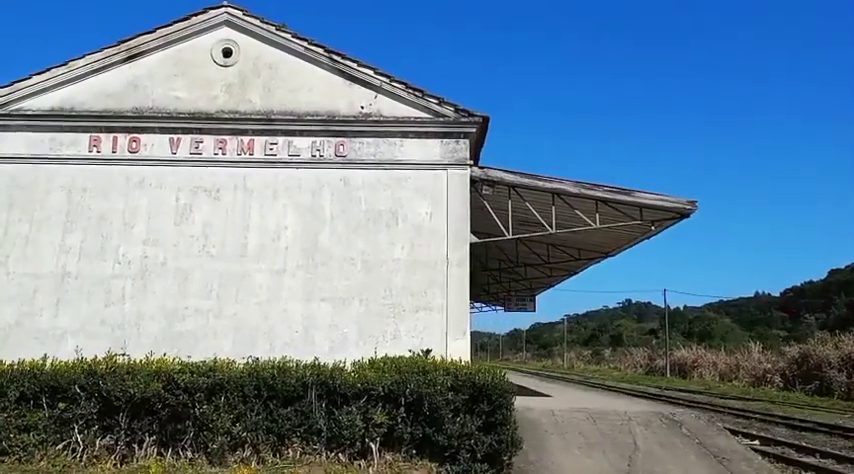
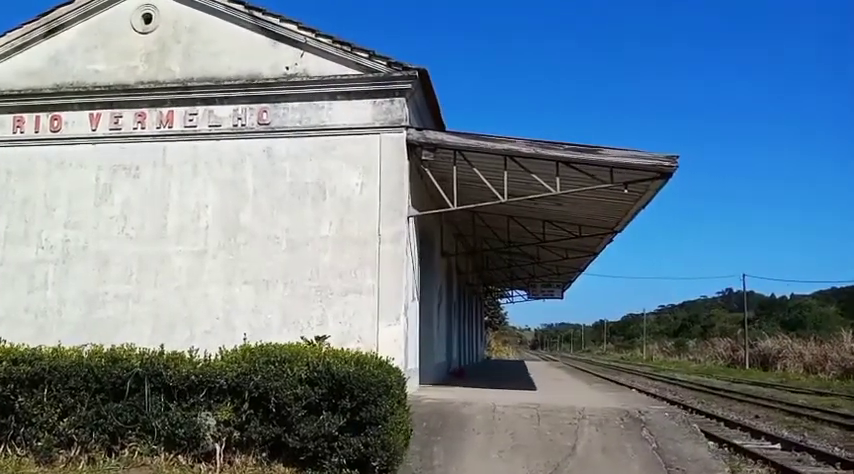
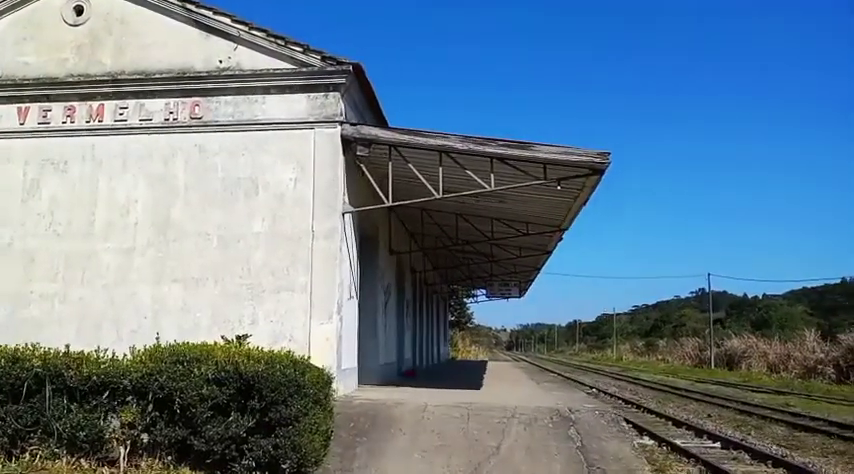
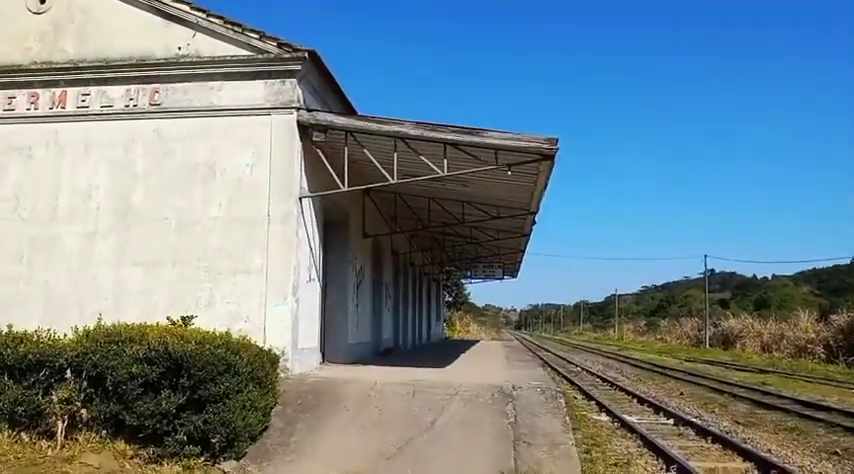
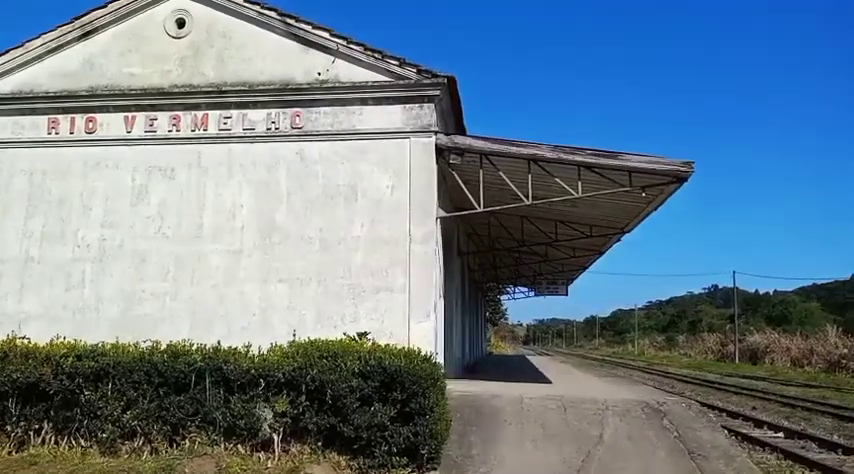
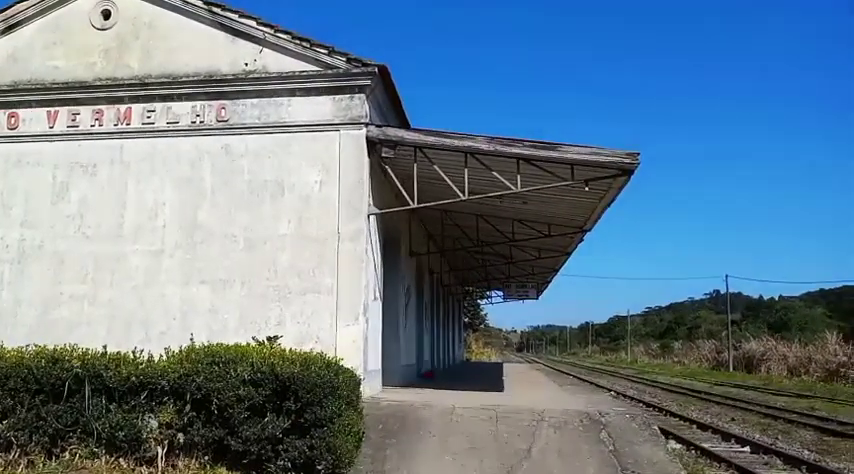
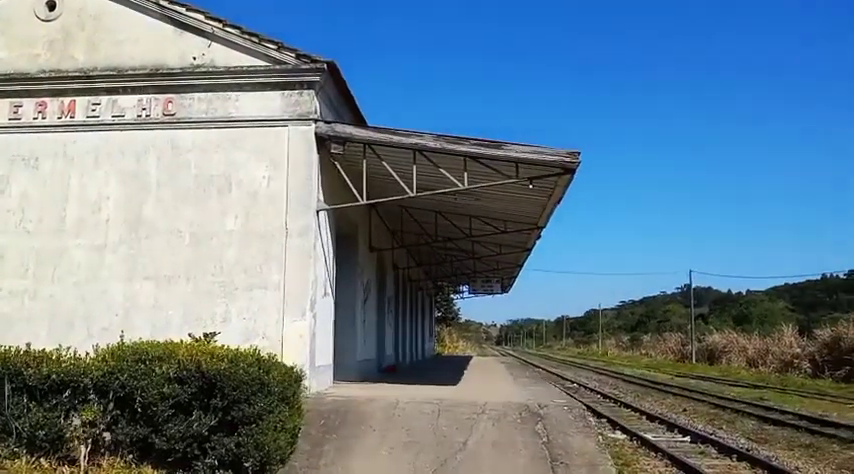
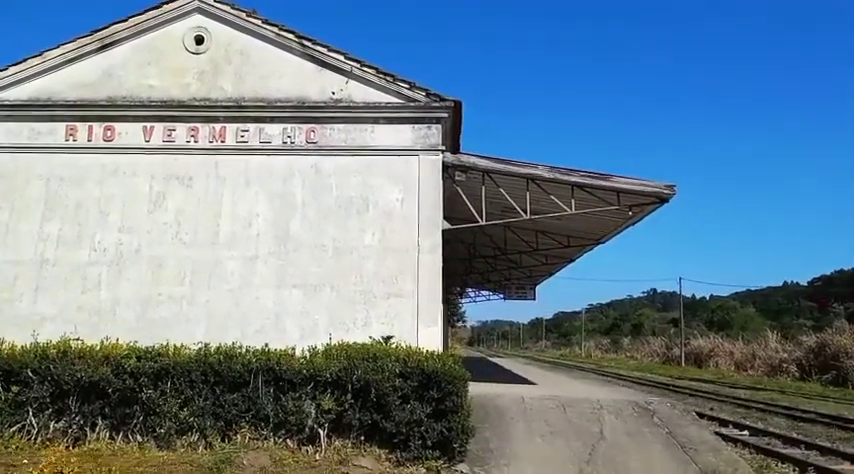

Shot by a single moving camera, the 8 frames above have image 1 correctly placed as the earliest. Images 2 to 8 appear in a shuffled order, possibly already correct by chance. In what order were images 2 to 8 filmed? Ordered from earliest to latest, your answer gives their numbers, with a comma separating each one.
8, 5, 2, 6, 3, 7, 4
